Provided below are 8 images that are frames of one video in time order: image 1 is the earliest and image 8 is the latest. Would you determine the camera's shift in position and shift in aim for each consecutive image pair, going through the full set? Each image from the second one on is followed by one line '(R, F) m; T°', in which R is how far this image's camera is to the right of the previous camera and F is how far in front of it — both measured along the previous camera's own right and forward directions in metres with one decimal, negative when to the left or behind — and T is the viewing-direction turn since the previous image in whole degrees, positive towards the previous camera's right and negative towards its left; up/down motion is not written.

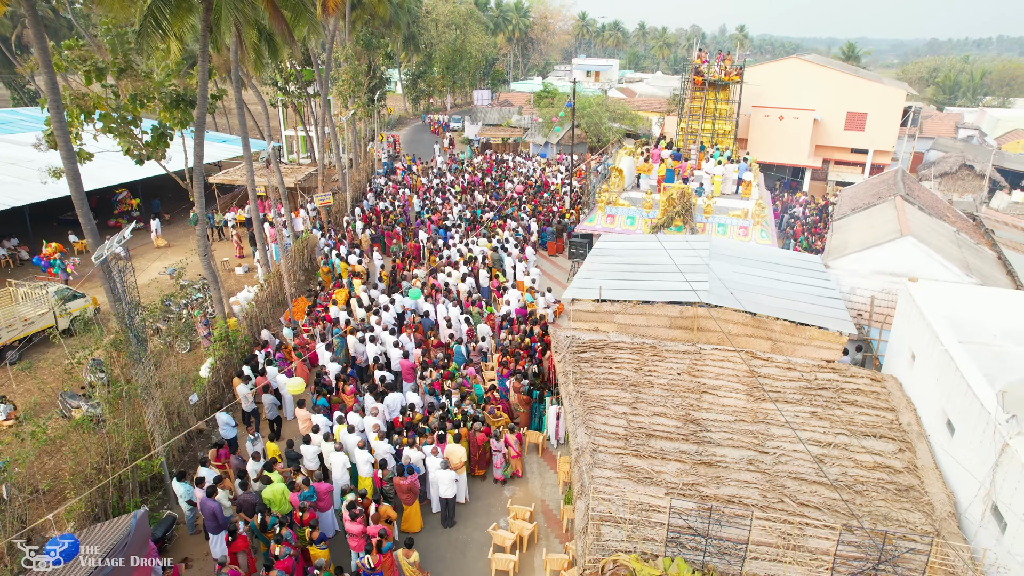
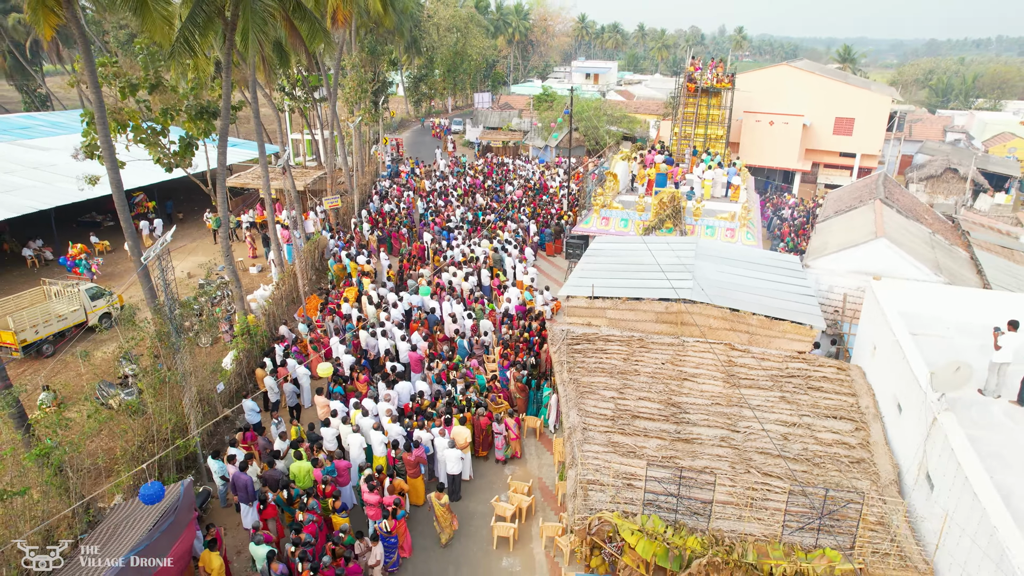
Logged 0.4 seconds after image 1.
(0.0, -0.9) m; 0°
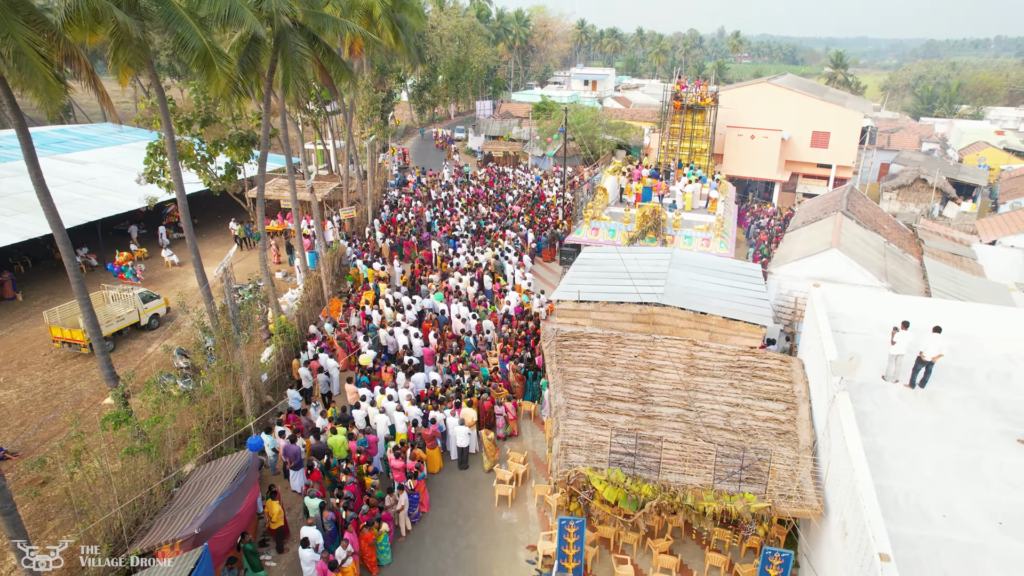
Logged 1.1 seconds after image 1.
(0.0, -2.0) m; 0°
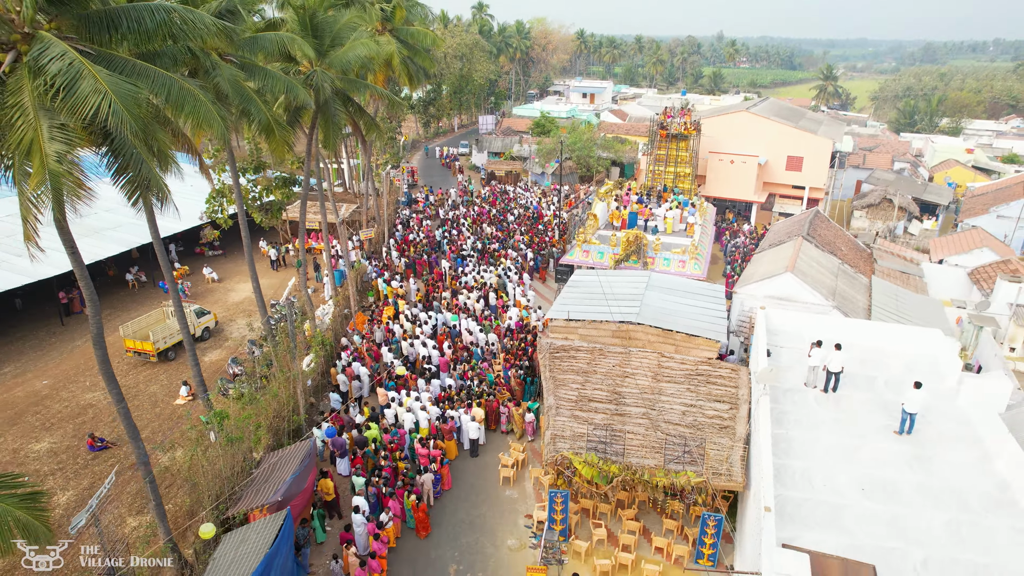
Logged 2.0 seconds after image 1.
(0.0, -2.7) m; 0°
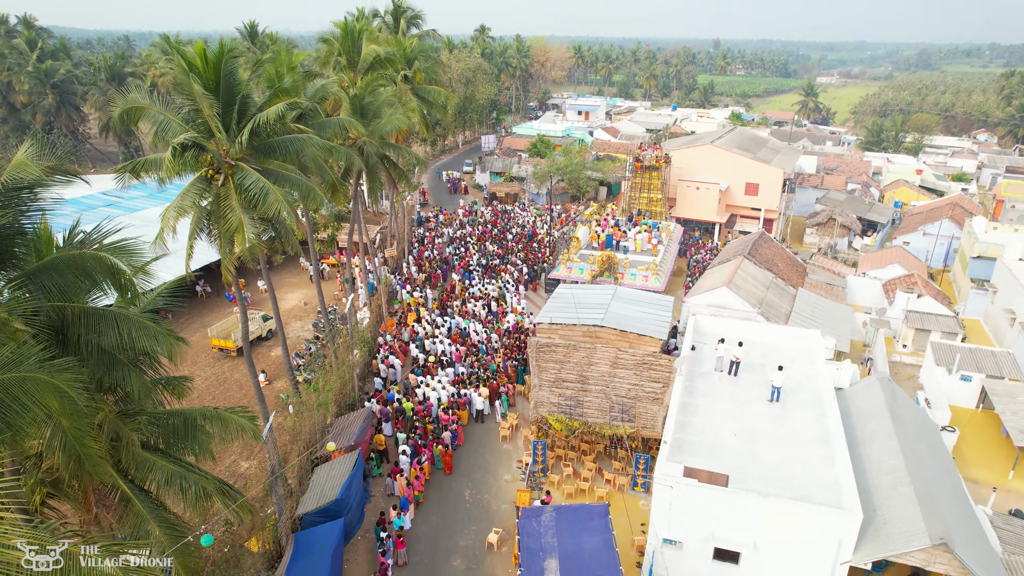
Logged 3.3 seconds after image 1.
(+0.1, -5.2) m; 0°
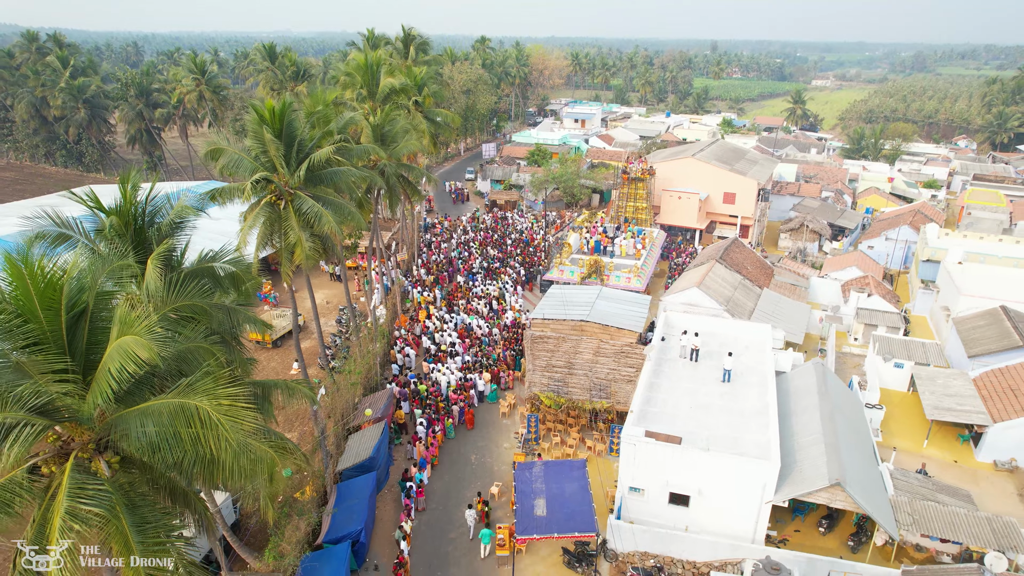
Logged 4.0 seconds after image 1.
(0.0, -3.4) m; 0°
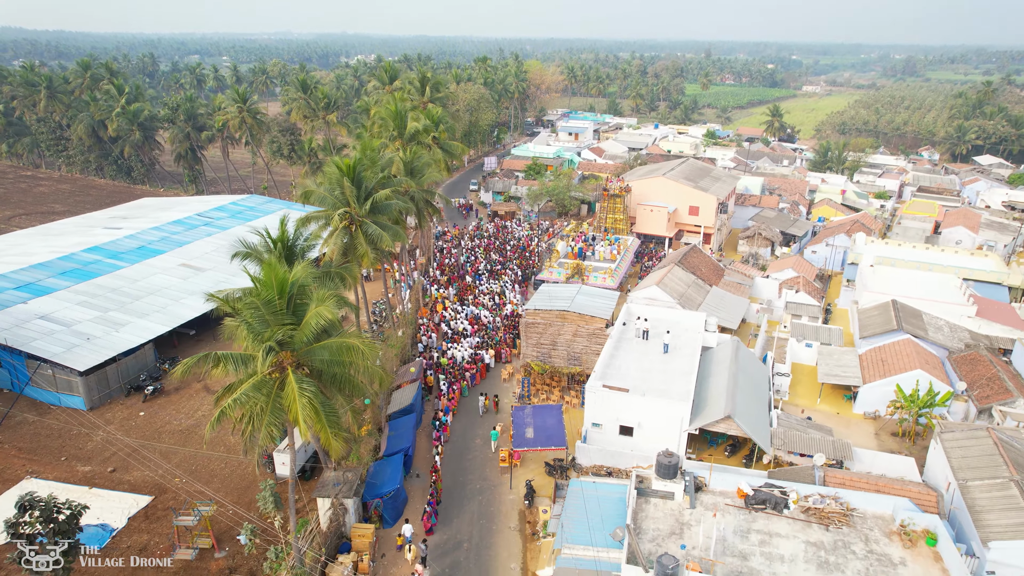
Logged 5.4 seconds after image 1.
(0.0, -7.1) m; 0°
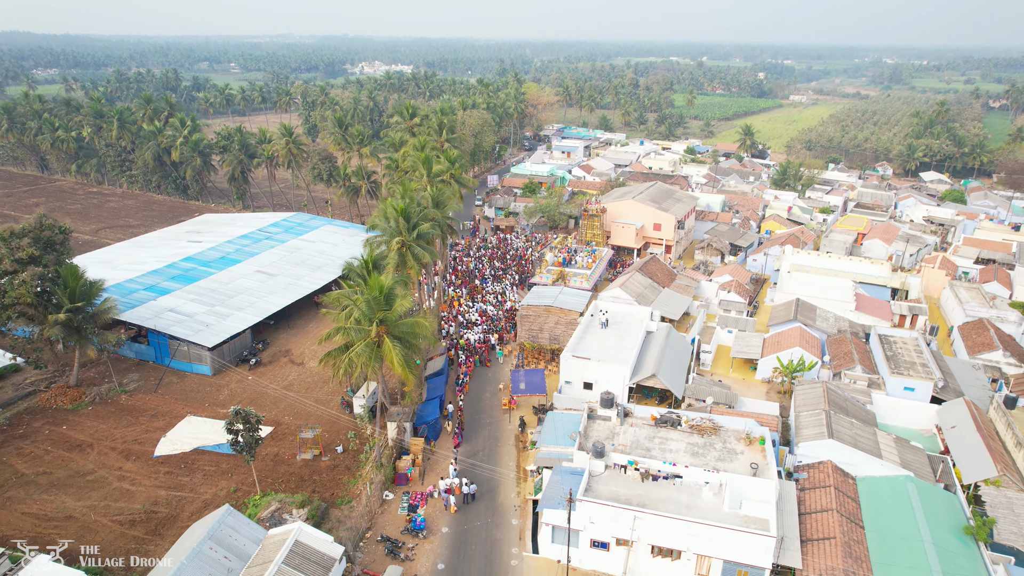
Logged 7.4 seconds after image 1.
(0.0, -10.8) m; 0°
